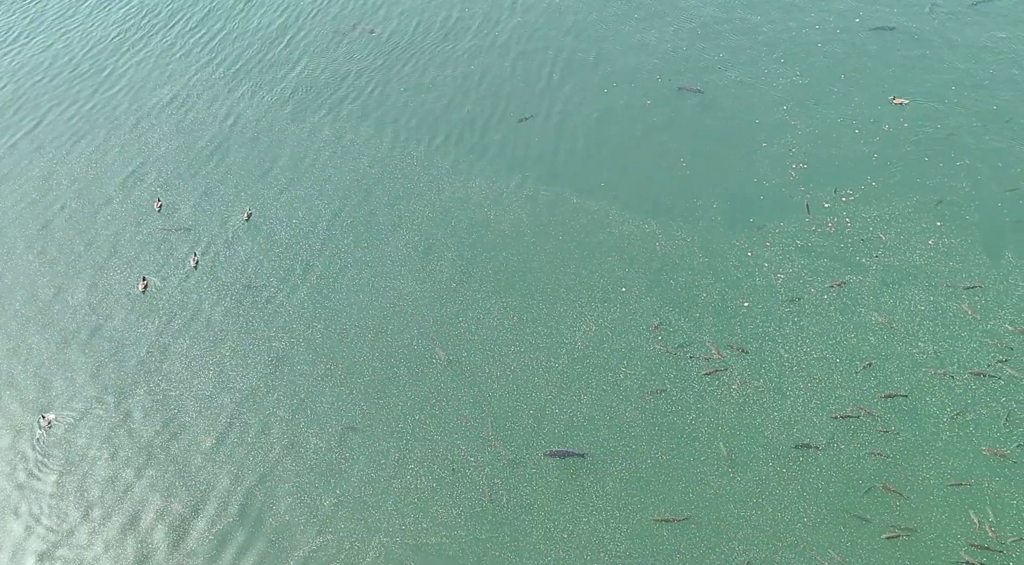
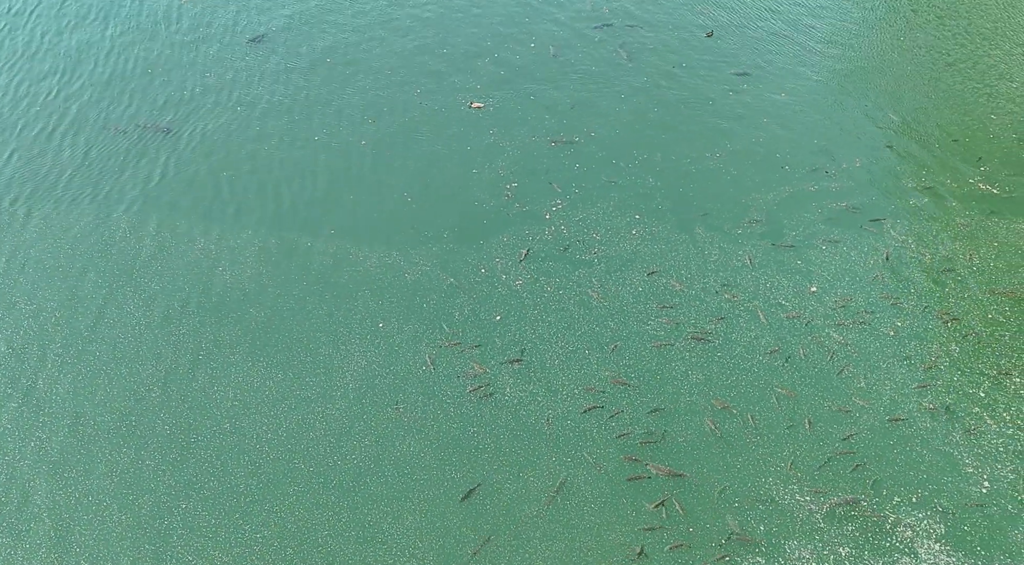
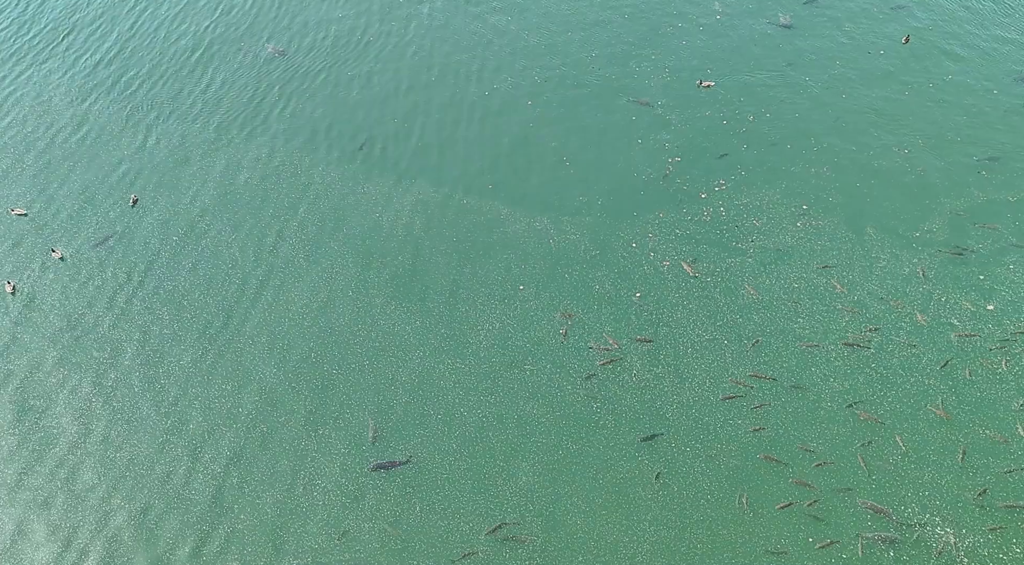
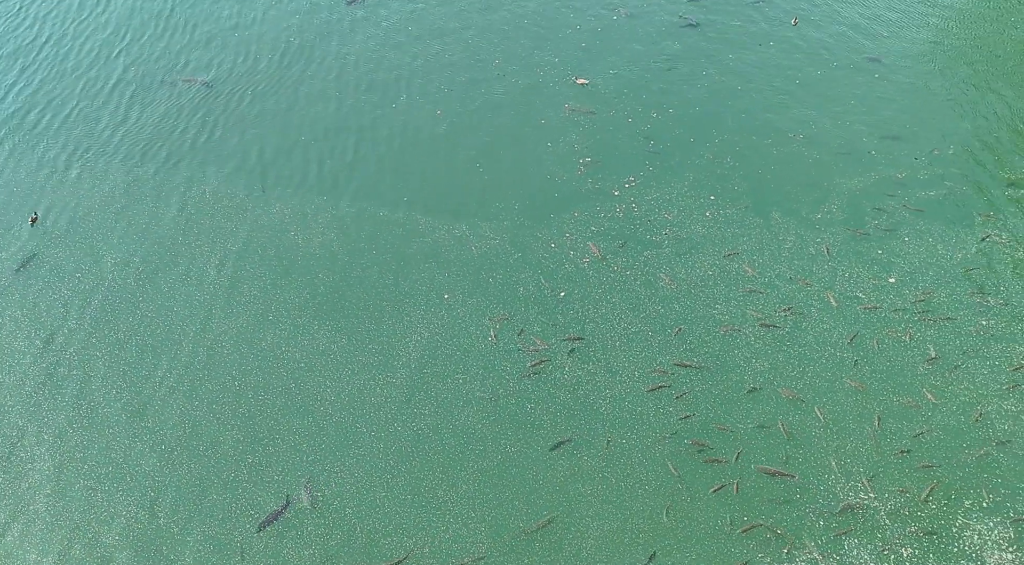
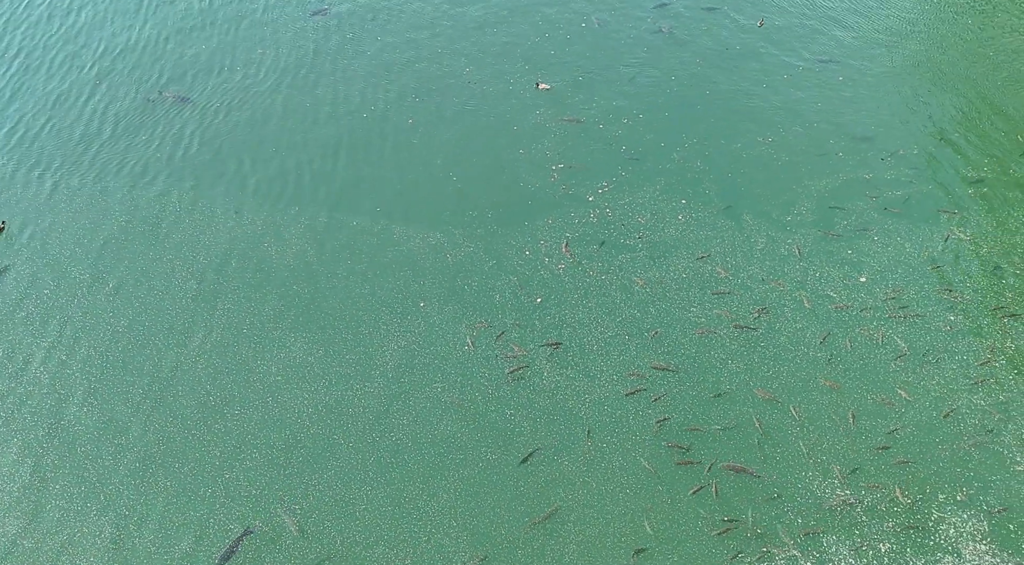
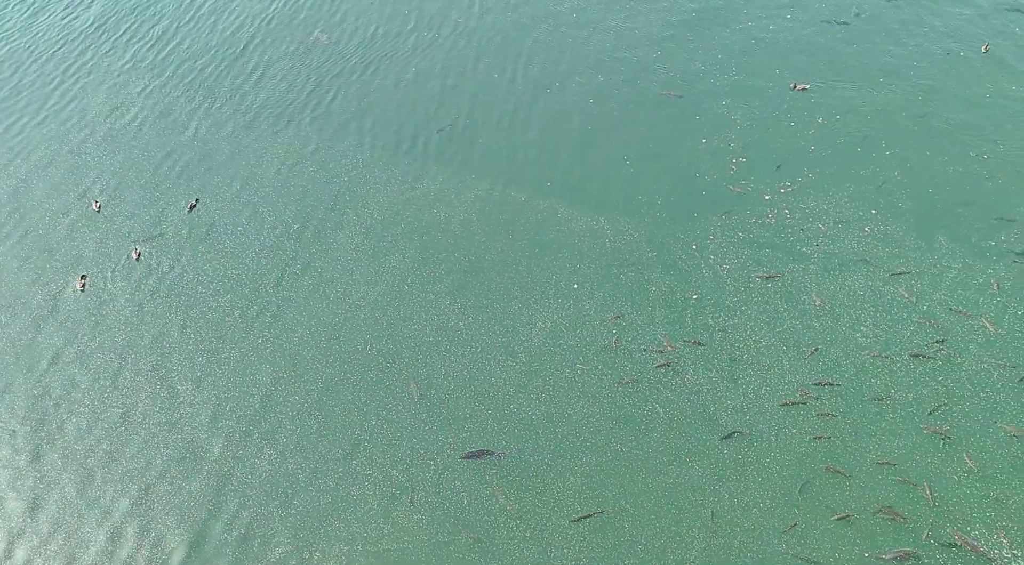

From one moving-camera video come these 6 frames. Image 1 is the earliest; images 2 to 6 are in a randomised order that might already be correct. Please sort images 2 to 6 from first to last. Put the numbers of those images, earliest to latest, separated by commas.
6, 3, 4, 5, 2
